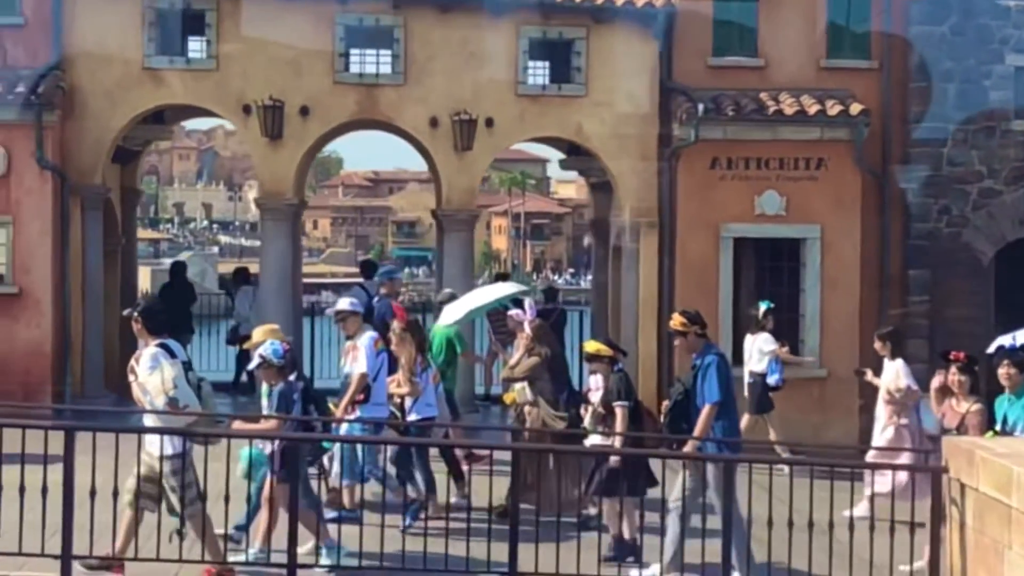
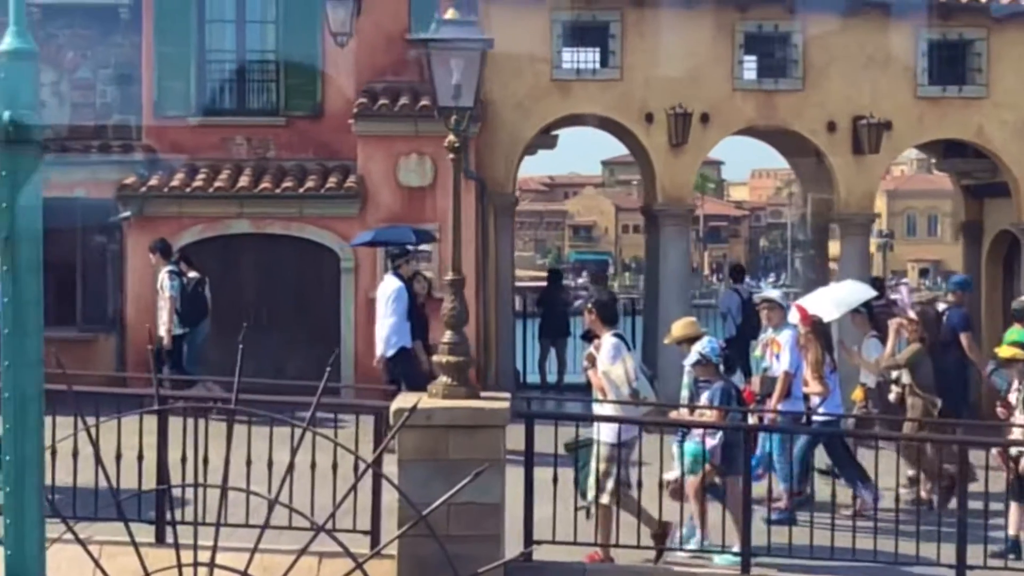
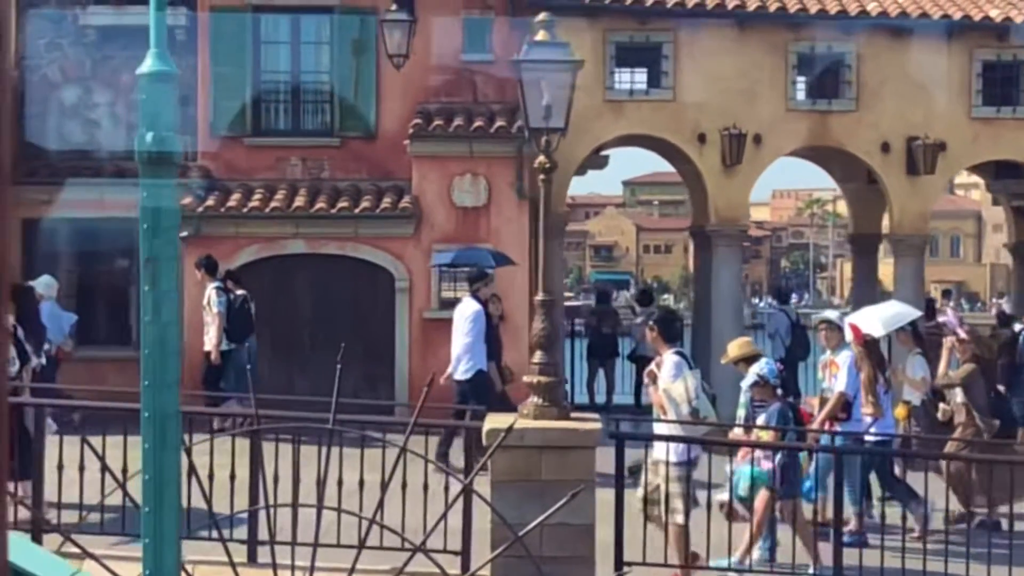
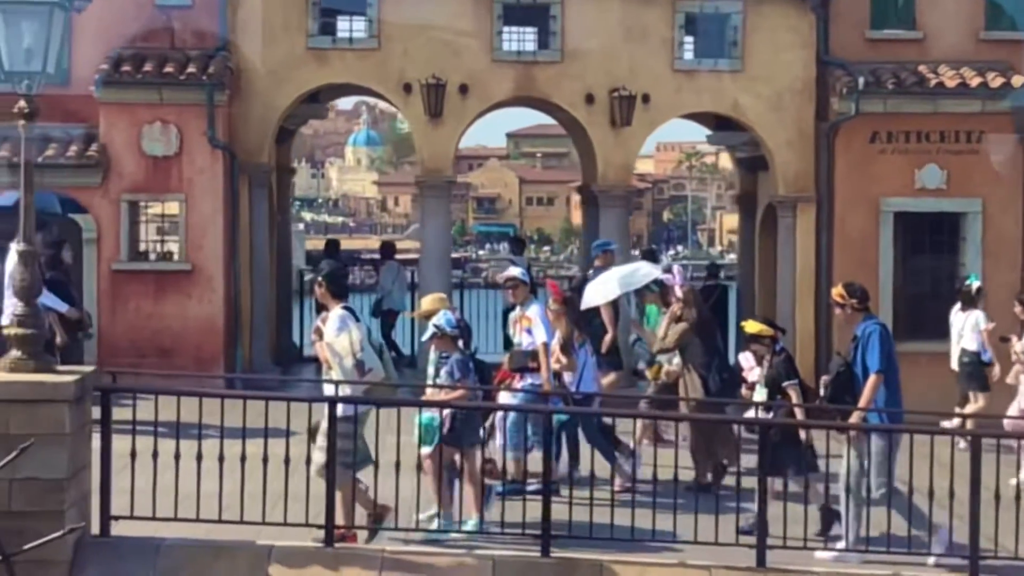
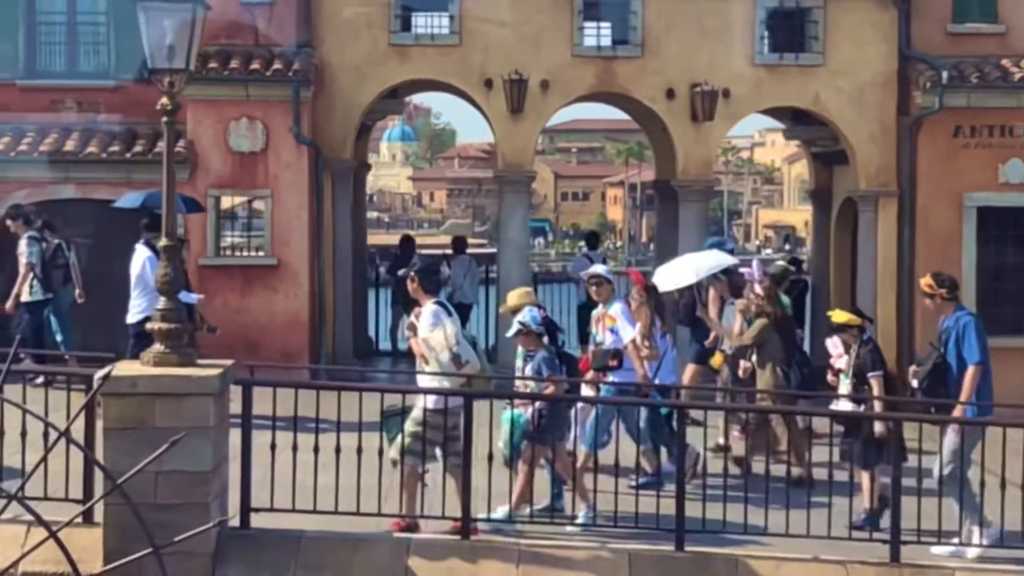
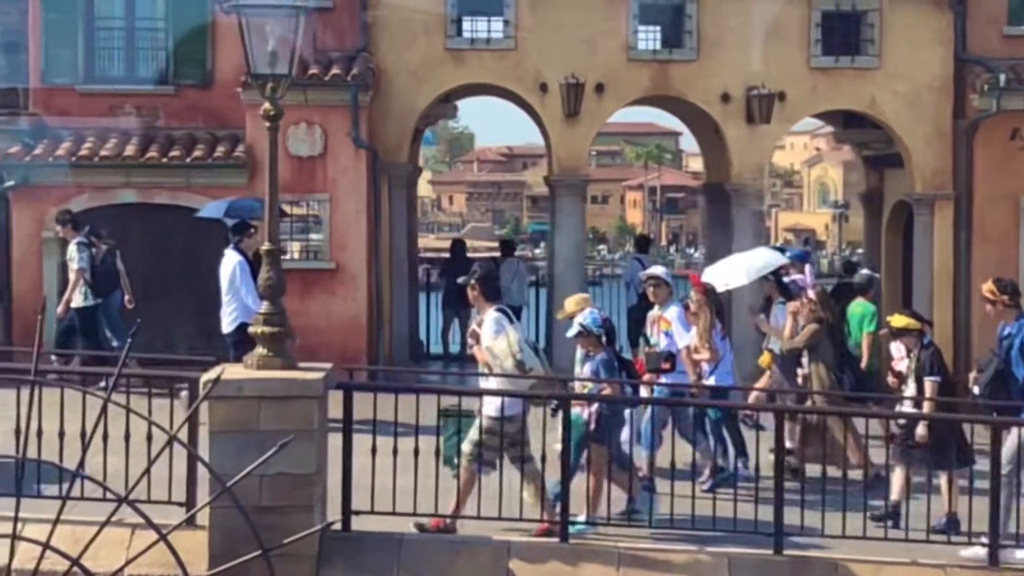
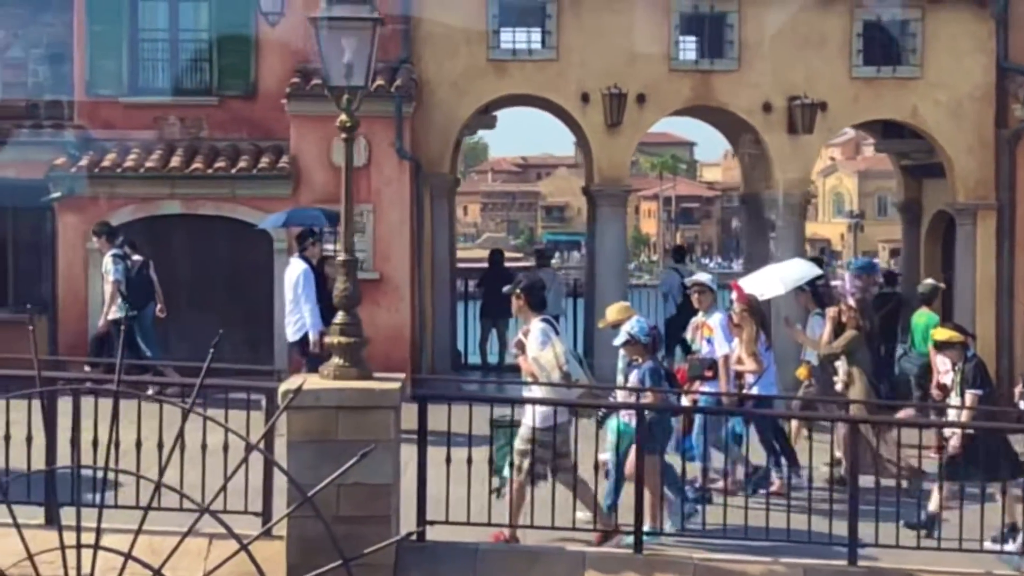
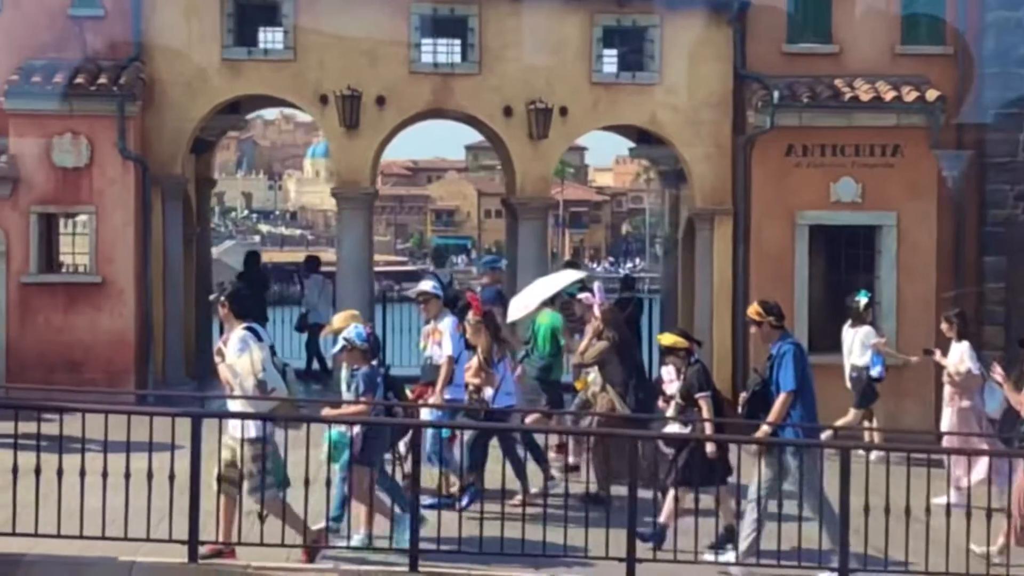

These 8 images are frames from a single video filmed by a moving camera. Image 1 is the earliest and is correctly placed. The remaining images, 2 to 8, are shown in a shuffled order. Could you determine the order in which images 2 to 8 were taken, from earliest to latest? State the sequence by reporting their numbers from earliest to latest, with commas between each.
8, 4, 5, 6, 7, 2, 3
